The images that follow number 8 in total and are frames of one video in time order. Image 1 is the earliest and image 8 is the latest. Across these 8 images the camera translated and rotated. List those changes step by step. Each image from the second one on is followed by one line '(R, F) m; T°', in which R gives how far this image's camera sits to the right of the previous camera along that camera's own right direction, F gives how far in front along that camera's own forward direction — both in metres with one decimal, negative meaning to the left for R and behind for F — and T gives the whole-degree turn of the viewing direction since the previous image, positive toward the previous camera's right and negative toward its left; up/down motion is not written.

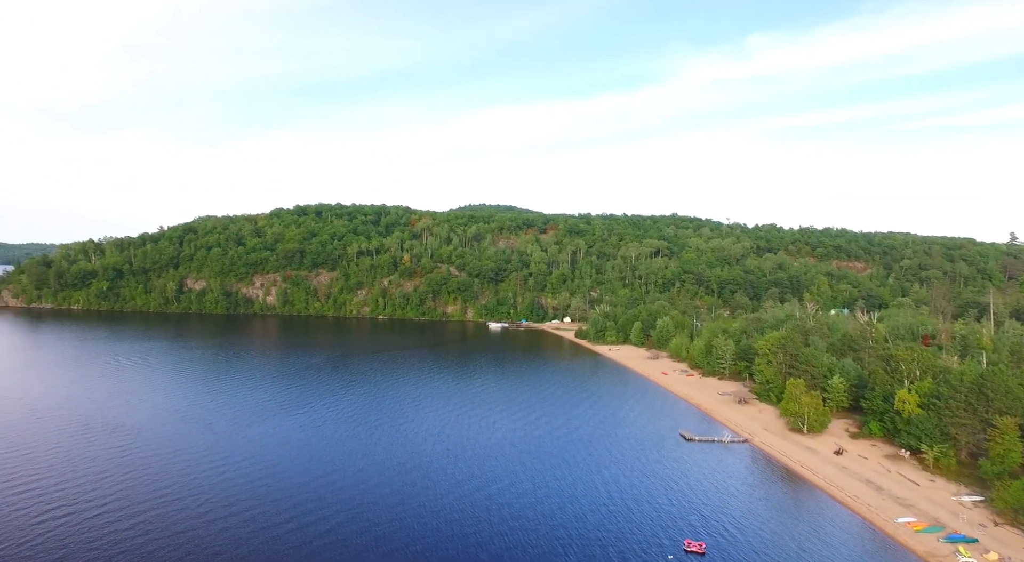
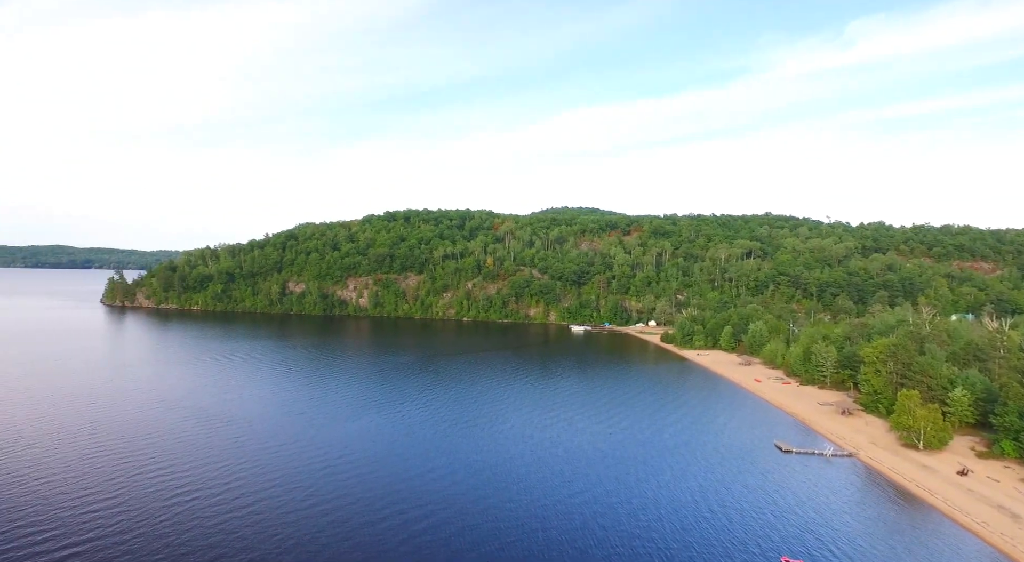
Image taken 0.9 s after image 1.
(-0.1, +0.1) m; -8°
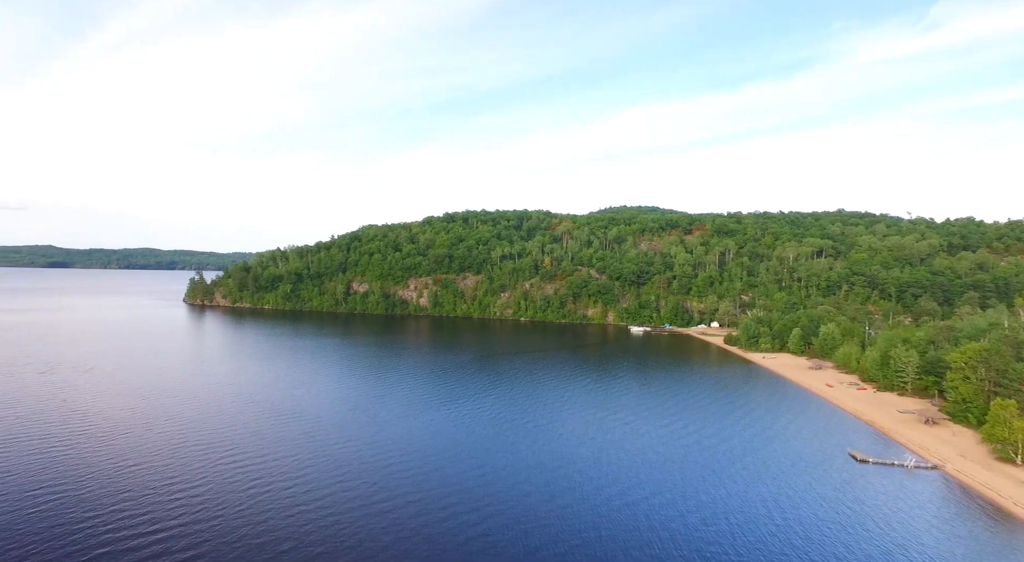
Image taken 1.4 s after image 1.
(-0.1, +0.2) m; -5°
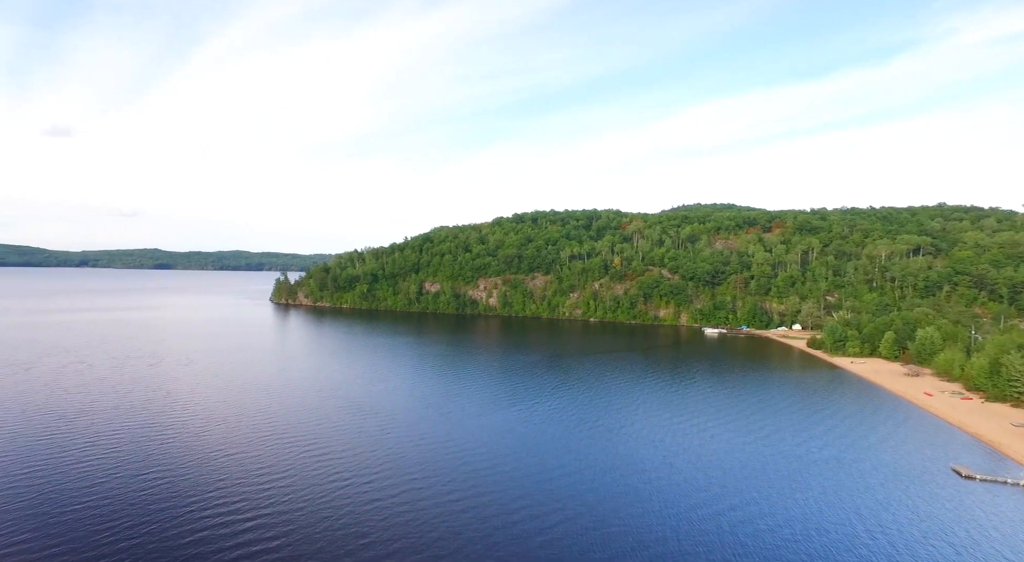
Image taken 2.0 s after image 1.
(-0.1, +0.3) m; -6°
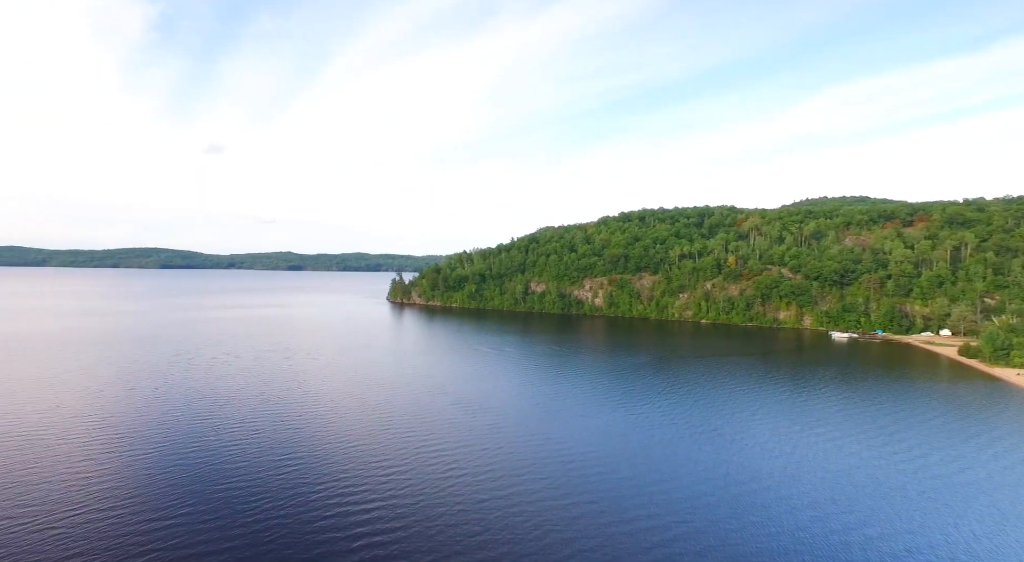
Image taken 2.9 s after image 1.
(-0.2, +0.9) m; -10°
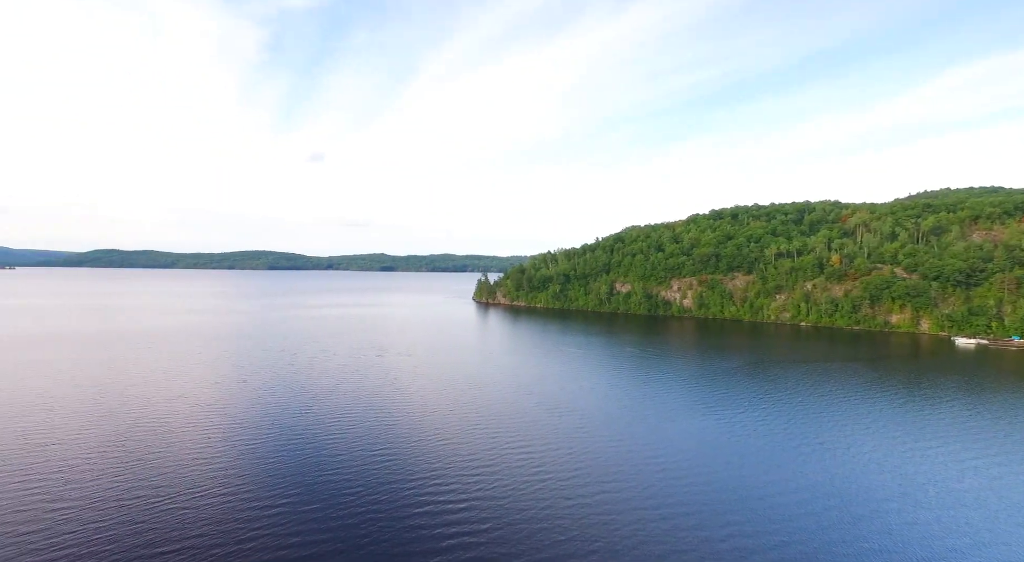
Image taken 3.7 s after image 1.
(-0.2, +1.3) m; -8°
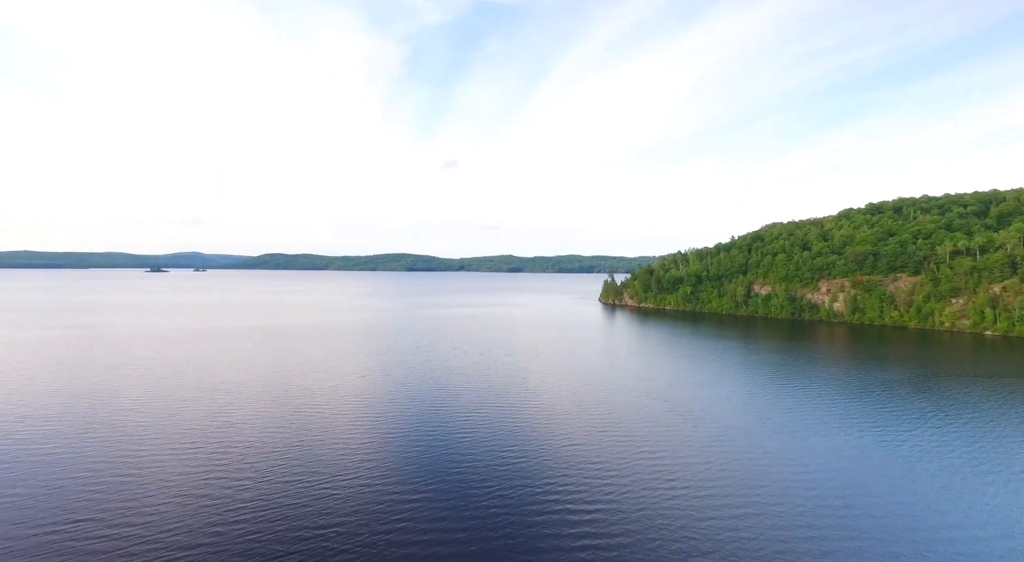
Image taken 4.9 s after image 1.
(-0.8, +3.1) m; -12°
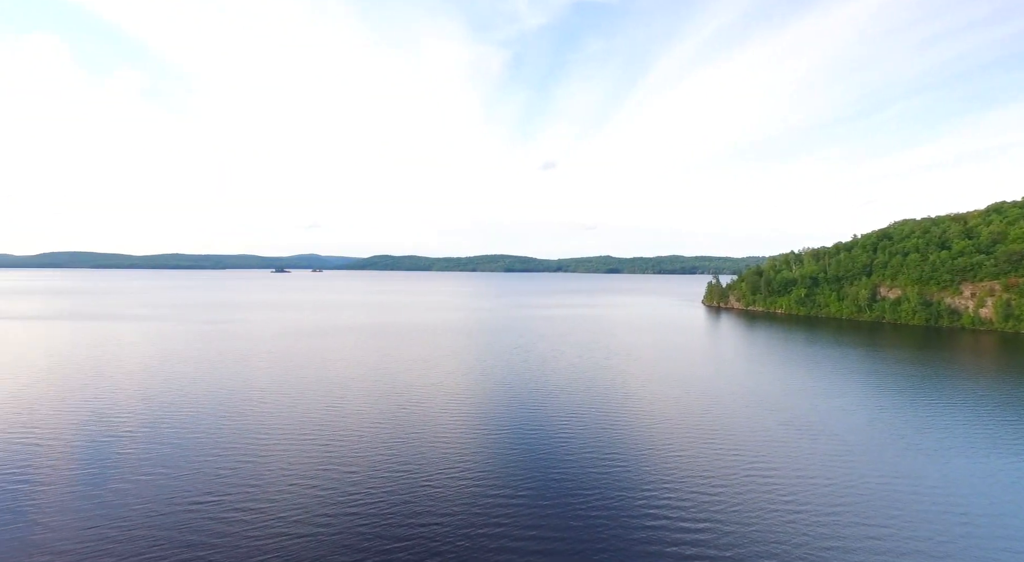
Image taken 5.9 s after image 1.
(-0.5, +5.2) m; -9°
